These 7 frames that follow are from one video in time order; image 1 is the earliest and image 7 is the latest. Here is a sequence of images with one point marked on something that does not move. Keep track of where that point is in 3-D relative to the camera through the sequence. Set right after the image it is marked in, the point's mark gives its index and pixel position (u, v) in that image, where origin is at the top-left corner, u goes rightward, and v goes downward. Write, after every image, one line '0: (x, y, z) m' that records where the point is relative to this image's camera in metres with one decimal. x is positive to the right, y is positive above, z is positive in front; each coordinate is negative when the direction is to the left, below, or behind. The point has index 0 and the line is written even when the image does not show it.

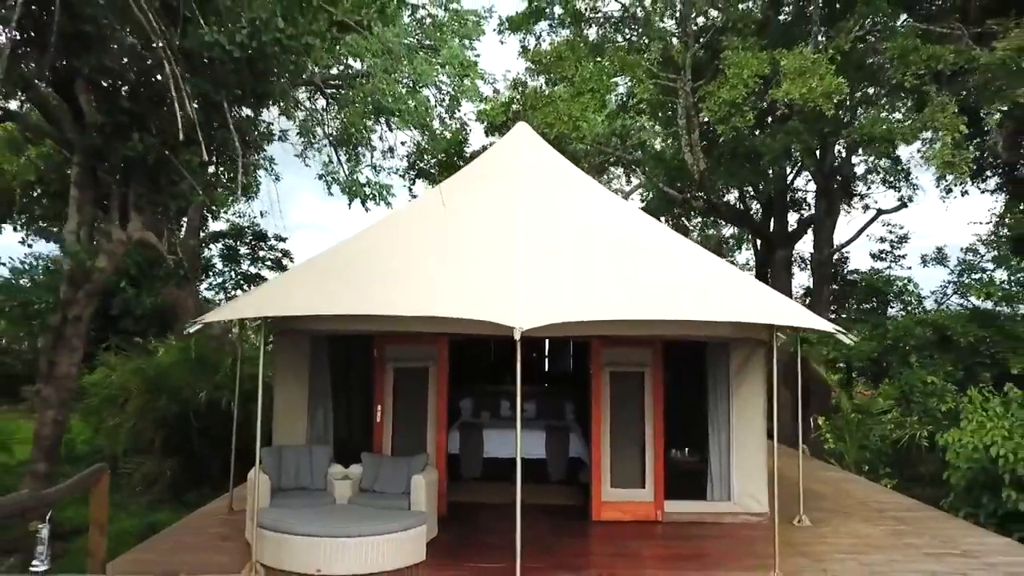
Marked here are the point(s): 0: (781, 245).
0: (+4.4, +0.7, +15.1) m
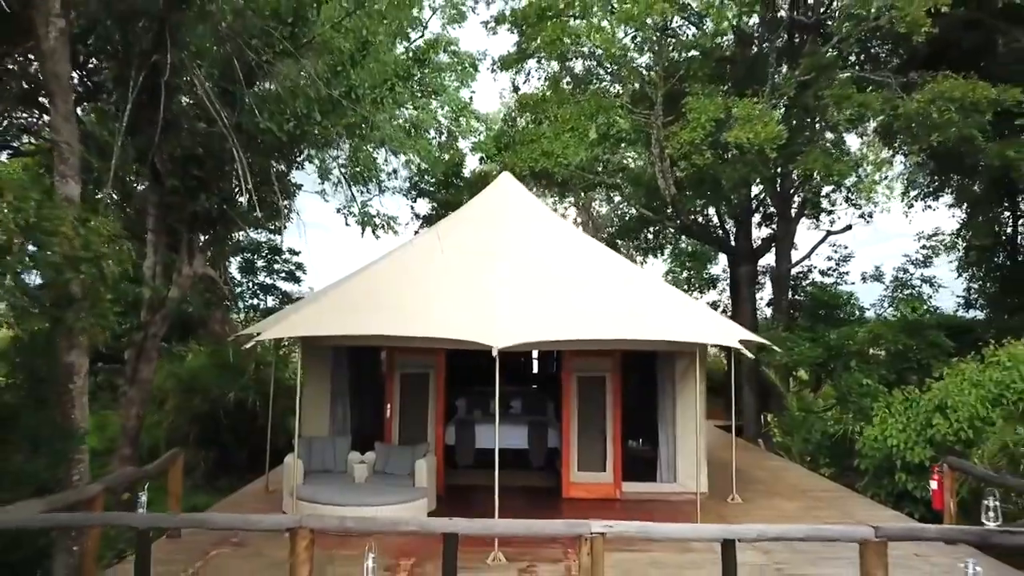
0: (+4.3, +0.5, +16.8) m
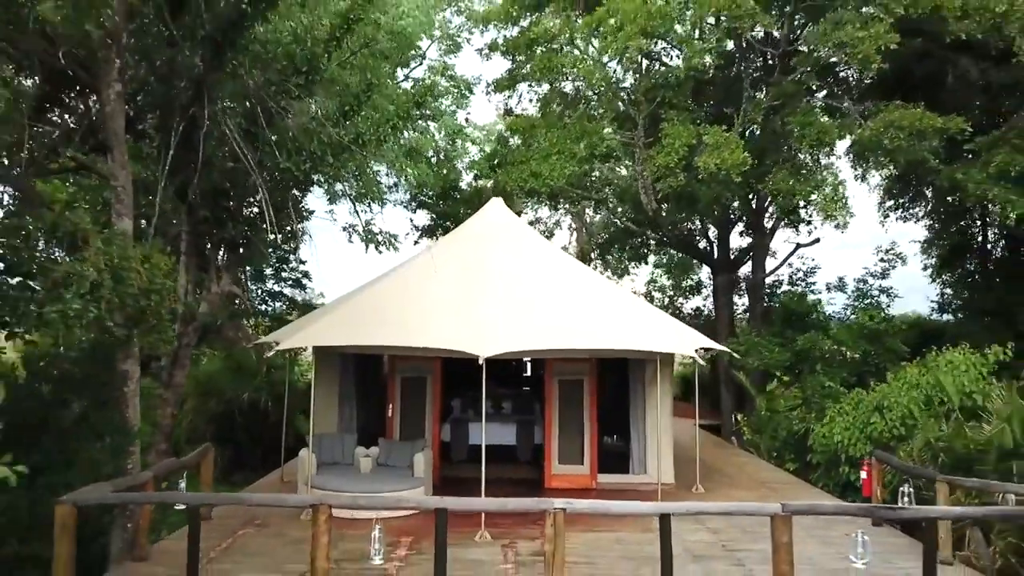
0: (+4.1, +0.3, +18.0) m
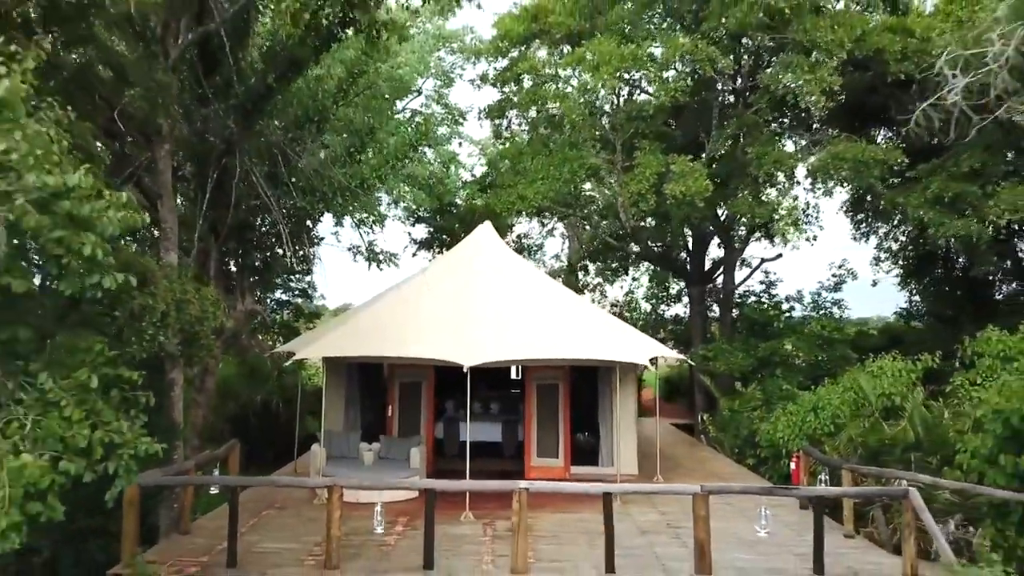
0: (+3.9, +0.1, +19.5) m
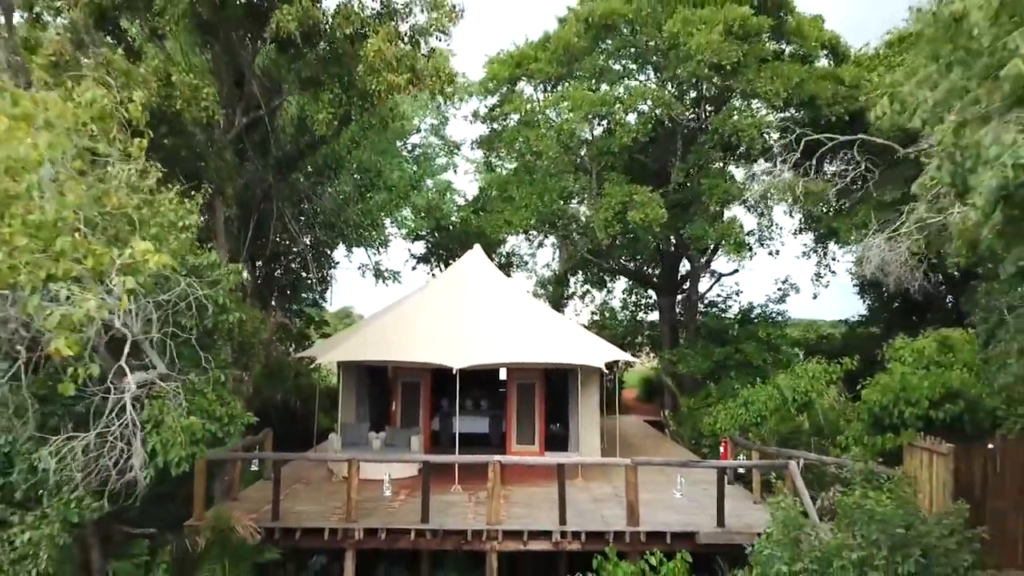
0: (+3.7, -0.1, +21.8) m
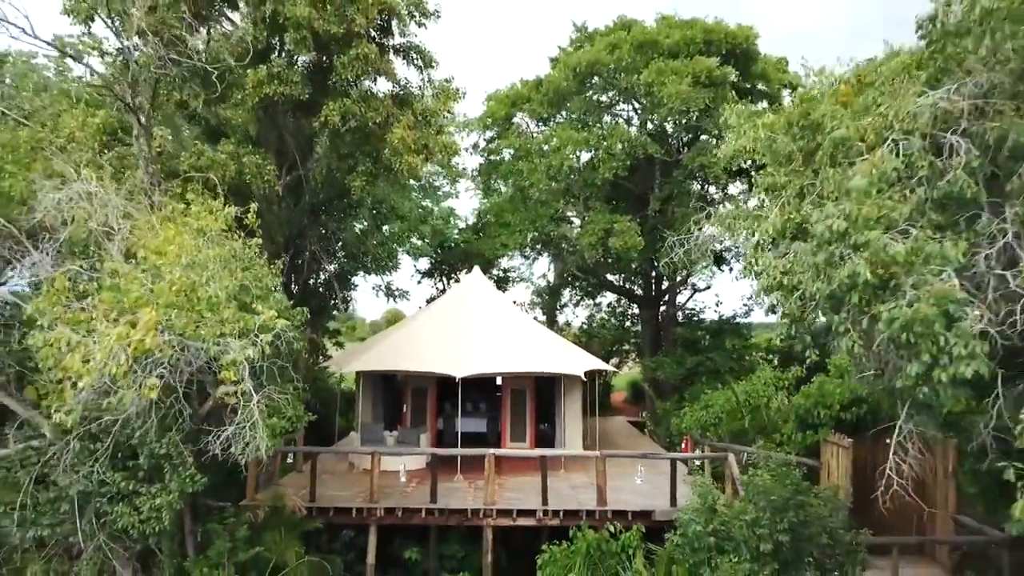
0: (+3.6, -0.5, +24.1) m
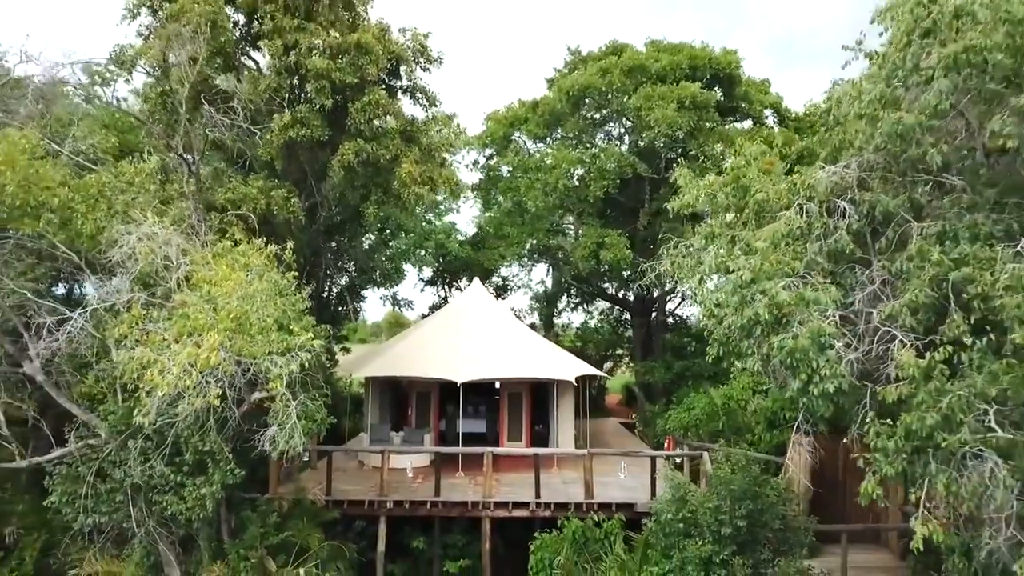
0: (+3.5, -0.7, +25.5) m
